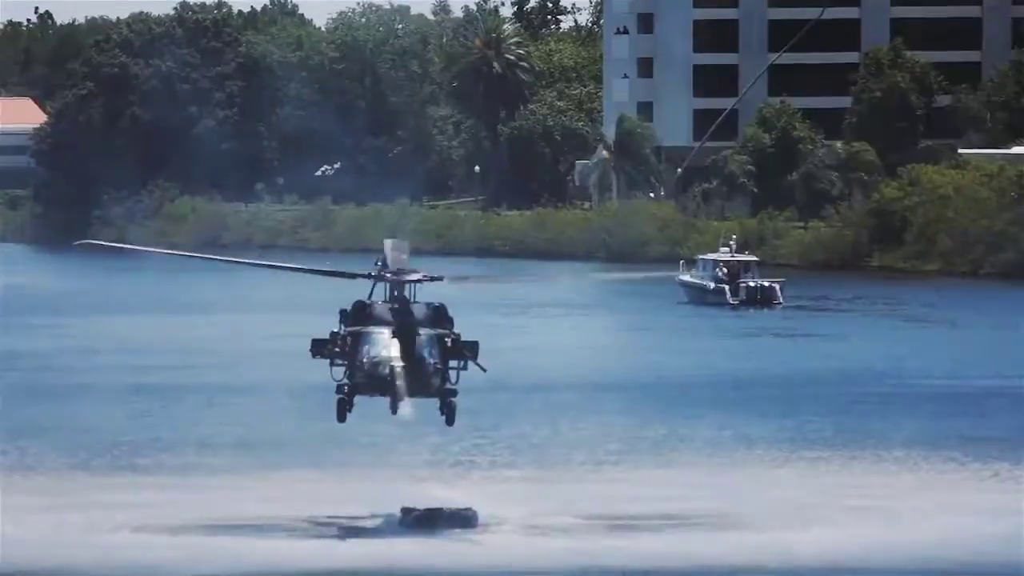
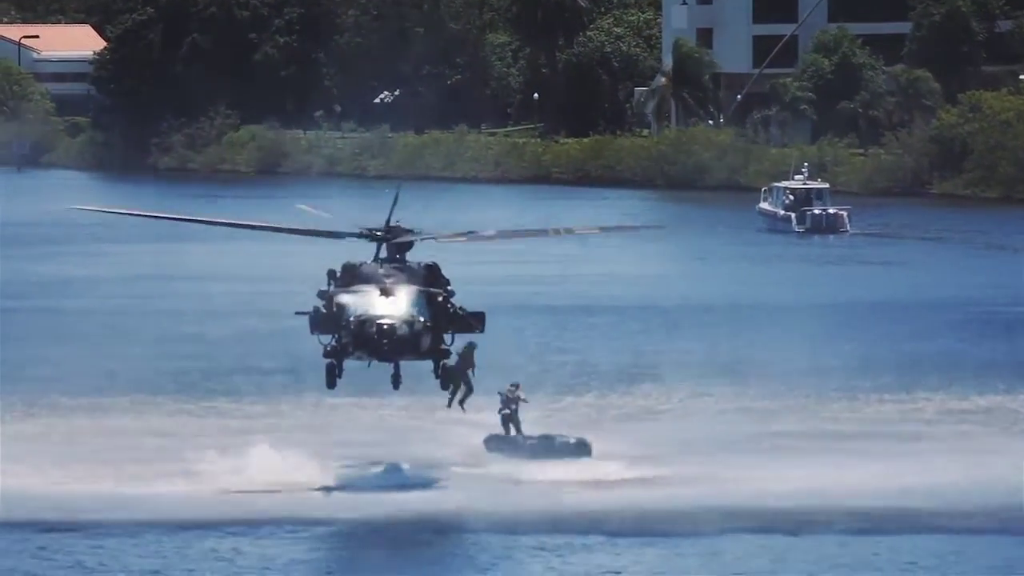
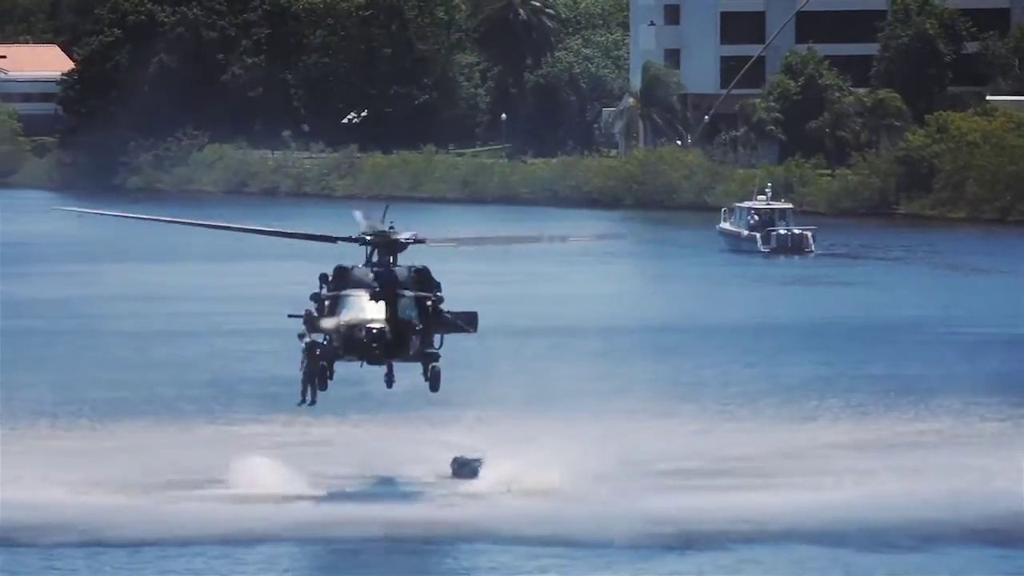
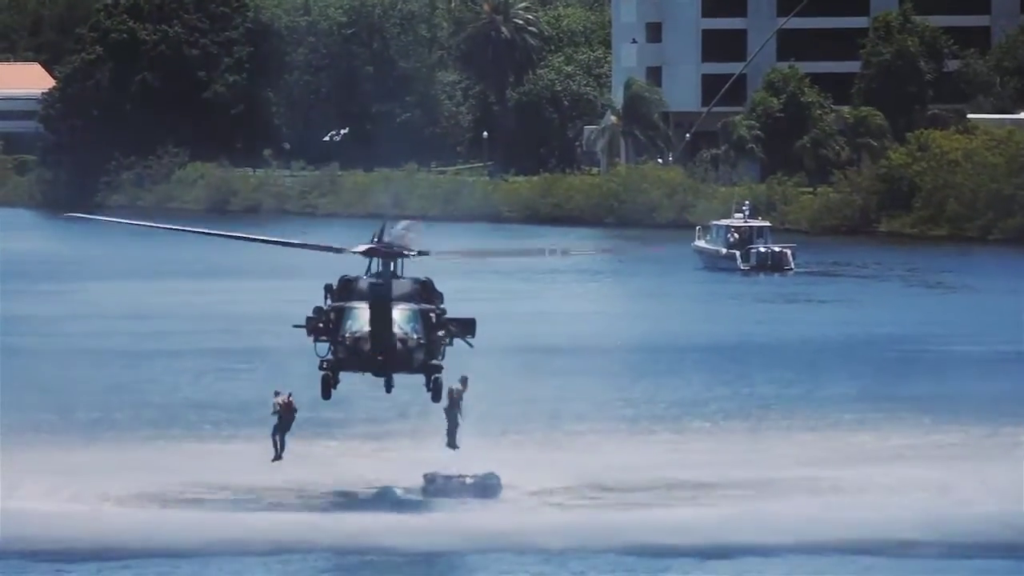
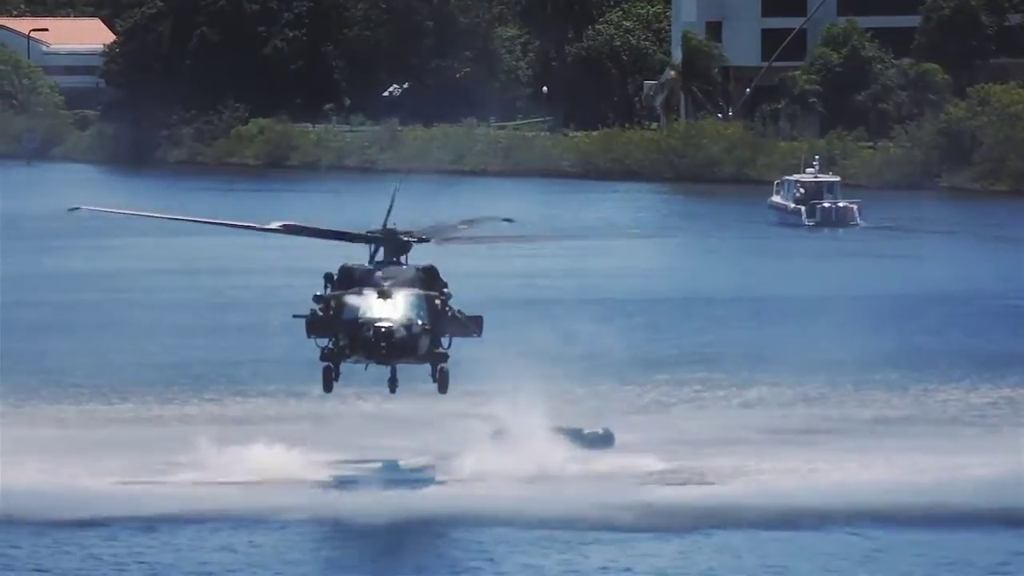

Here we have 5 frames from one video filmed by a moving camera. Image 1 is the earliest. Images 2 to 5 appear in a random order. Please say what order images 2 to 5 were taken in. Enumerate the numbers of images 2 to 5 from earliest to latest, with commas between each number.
4, 3, 2, 5
